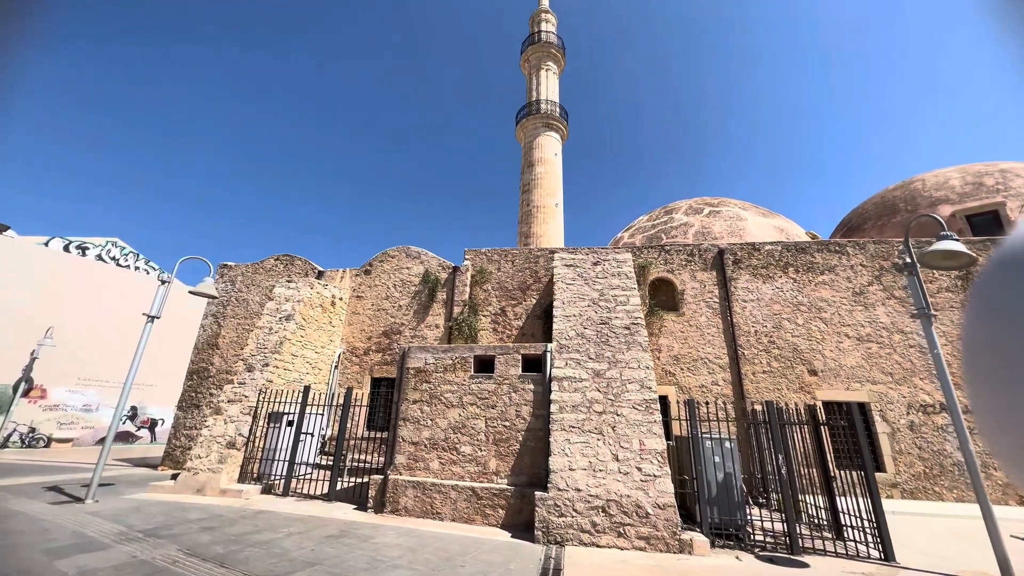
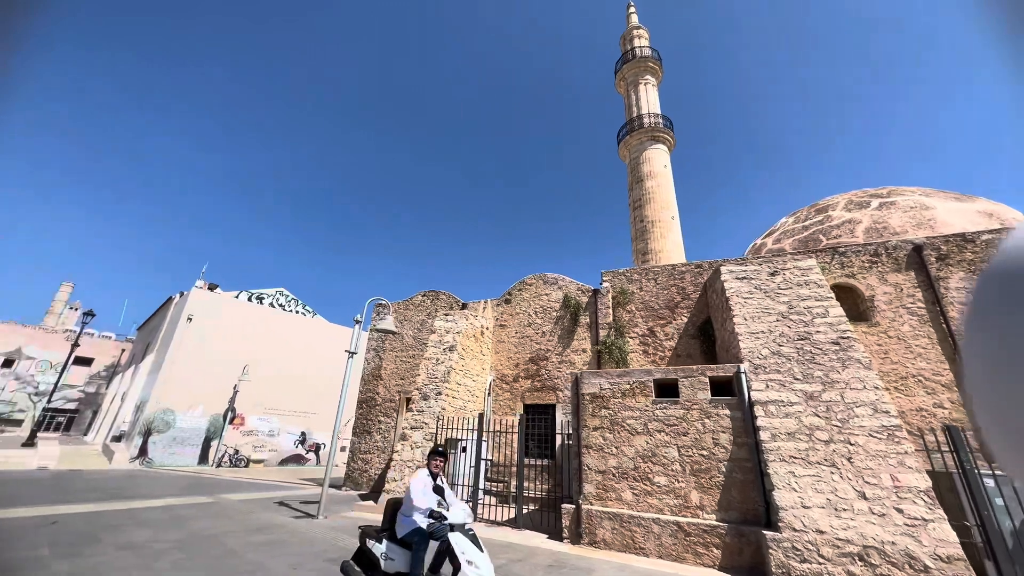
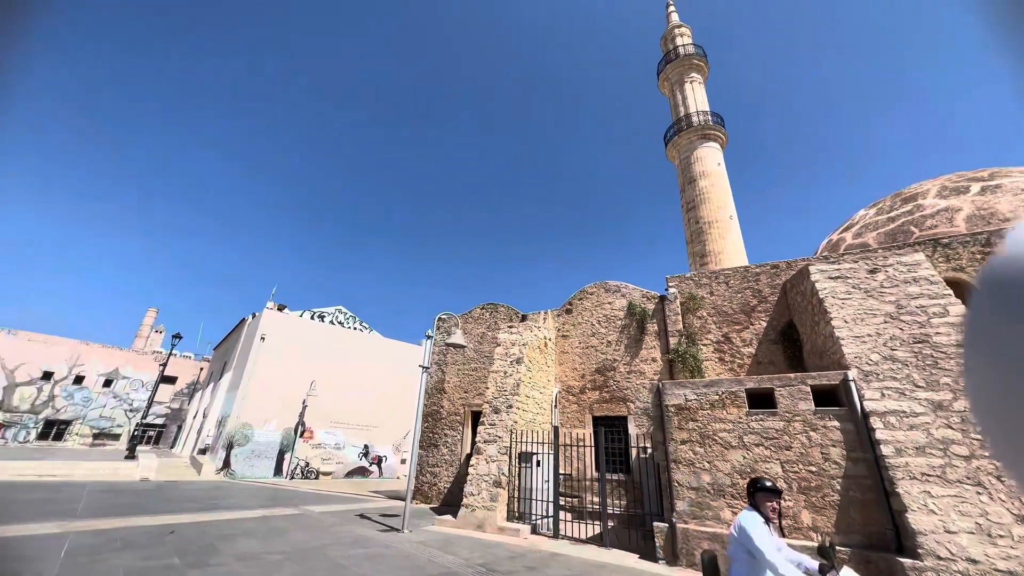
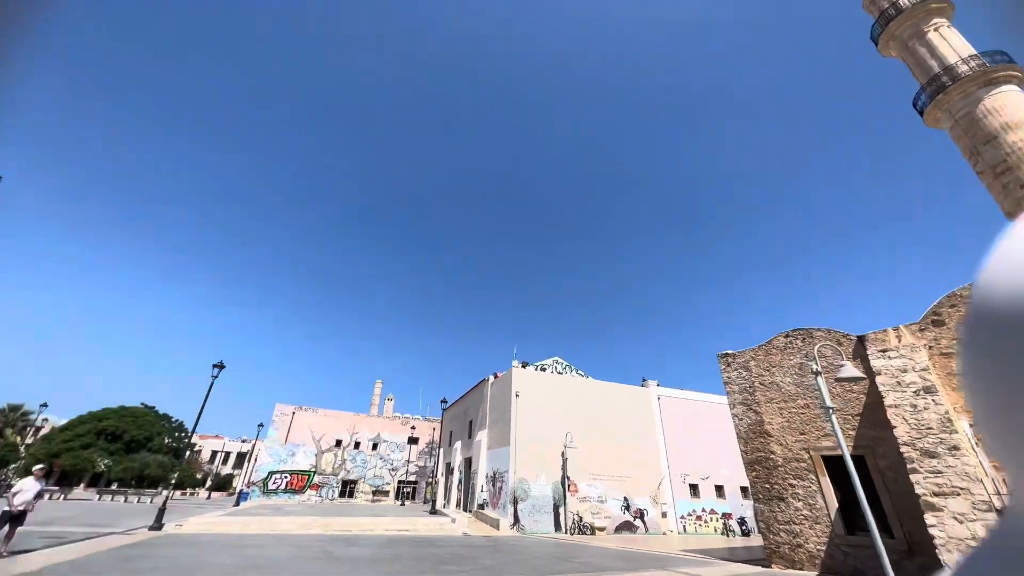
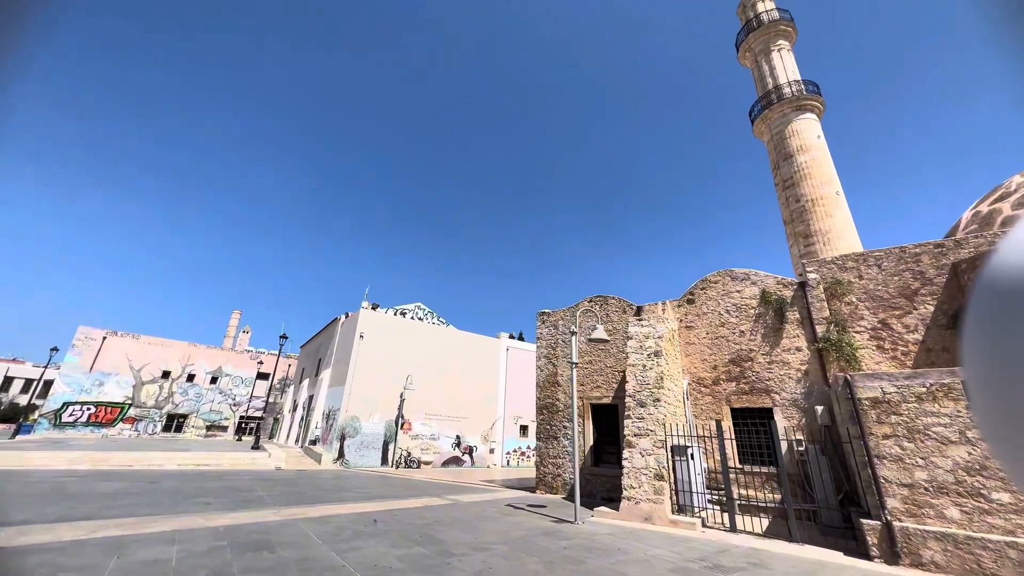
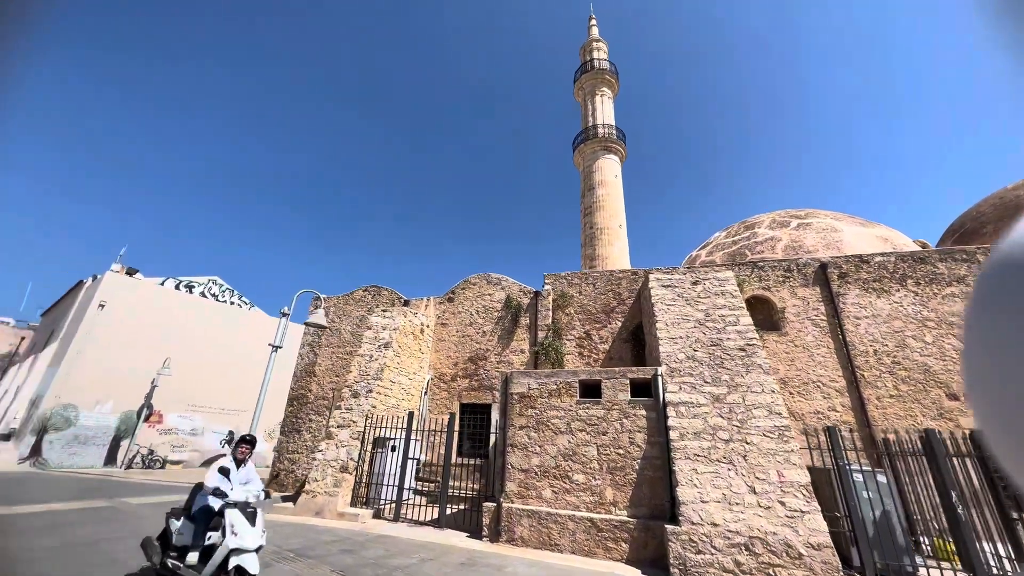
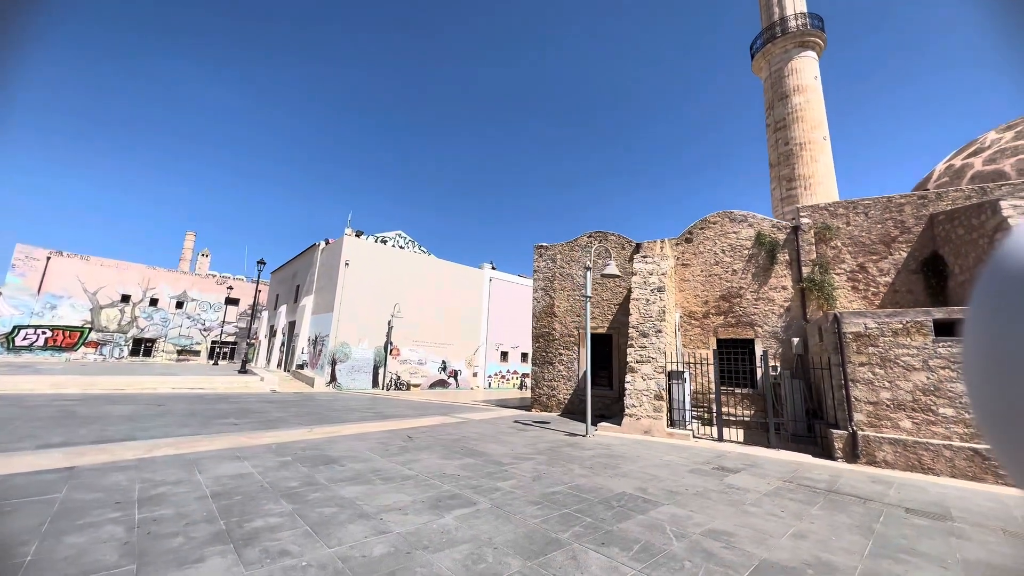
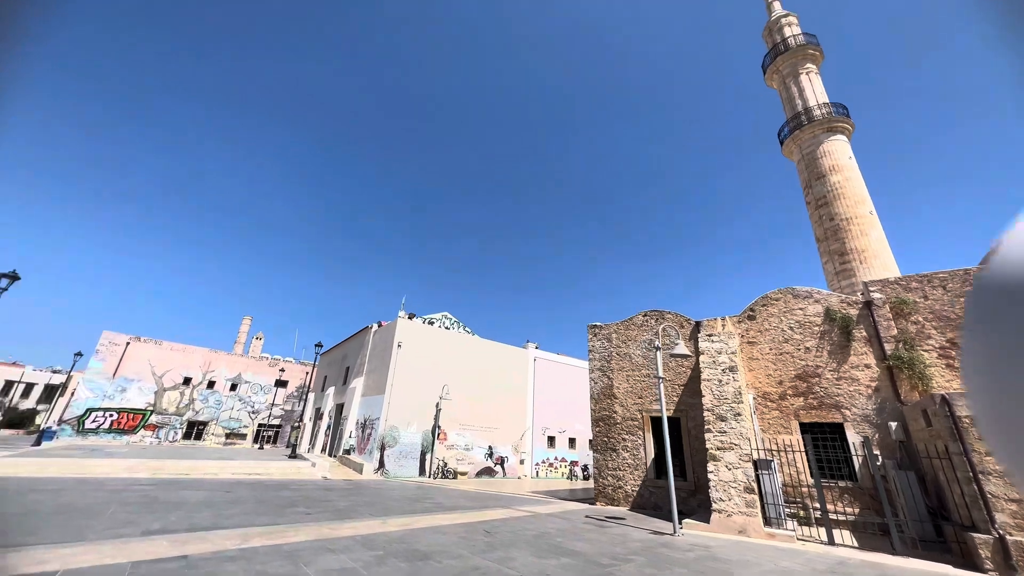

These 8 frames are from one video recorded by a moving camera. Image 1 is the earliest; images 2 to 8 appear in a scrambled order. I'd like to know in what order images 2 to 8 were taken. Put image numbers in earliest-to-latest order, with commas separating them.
6, 2, 3, 5, 7, 8, 4
